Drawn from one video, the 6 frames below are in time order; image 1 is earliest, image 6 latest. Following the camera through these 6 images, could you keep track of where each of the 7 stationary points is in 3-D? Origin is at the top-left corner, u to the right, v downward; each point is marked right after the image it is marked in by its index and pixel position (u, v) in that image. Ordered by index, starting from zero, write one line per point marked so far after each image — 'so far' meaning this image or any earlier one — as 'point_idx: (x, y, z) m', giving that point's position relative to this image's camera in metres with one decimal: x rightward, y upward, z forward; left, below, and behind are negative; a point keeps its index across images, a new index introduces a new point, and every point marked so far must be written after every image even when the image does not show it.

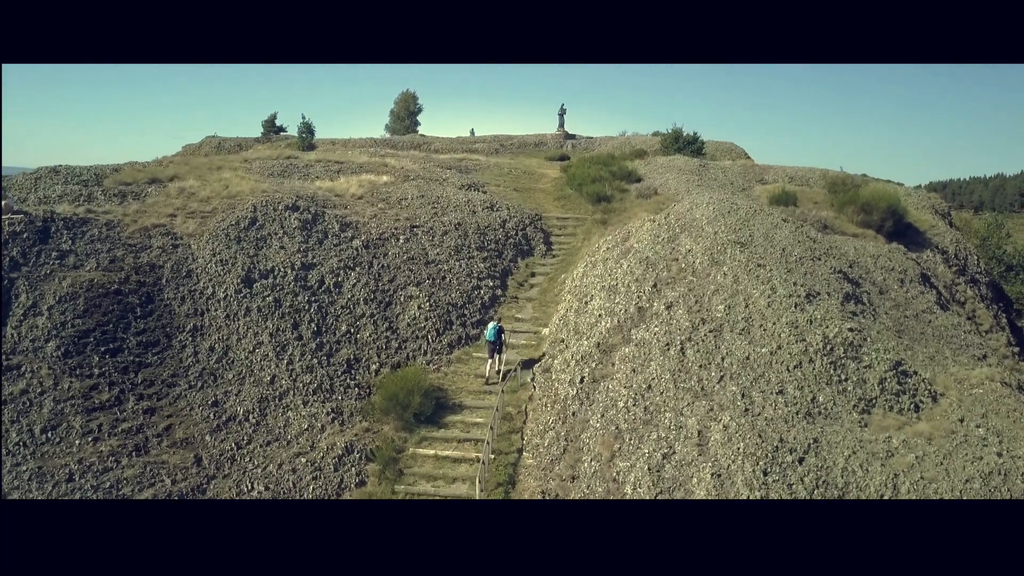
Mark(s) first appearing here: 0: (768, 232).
0: (+6.8, +1.4, +17.6) m
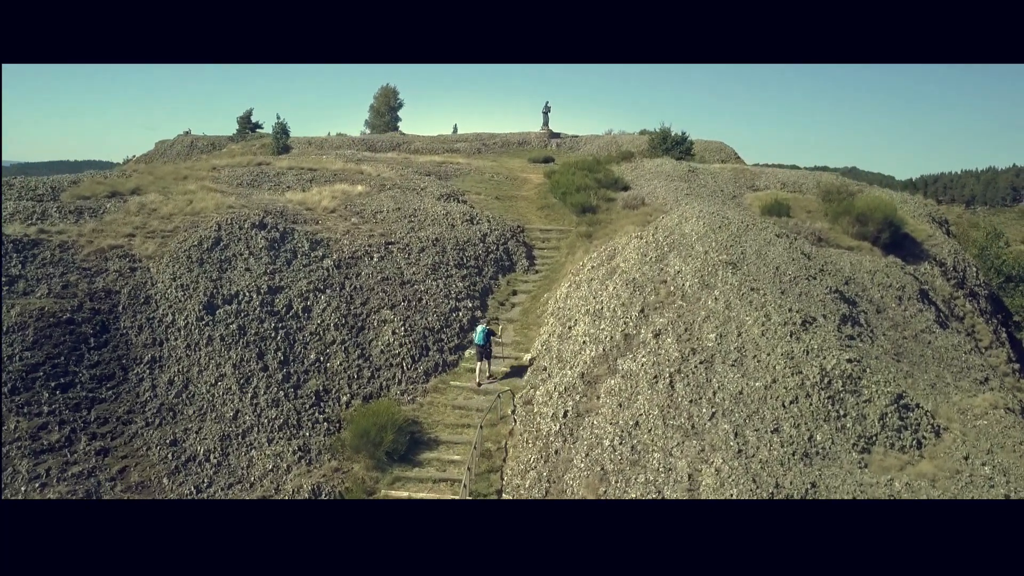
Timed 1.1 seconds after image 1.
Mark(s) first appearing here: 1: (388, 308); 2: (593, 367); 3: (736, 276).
0: (+6.3, +0.9, +16.7) m
1: (-3.0, -0.5, +16.3) m
2: (+1.7, -1.7, +14.1) m
3: (+5.1, +0.2, +15.1) m
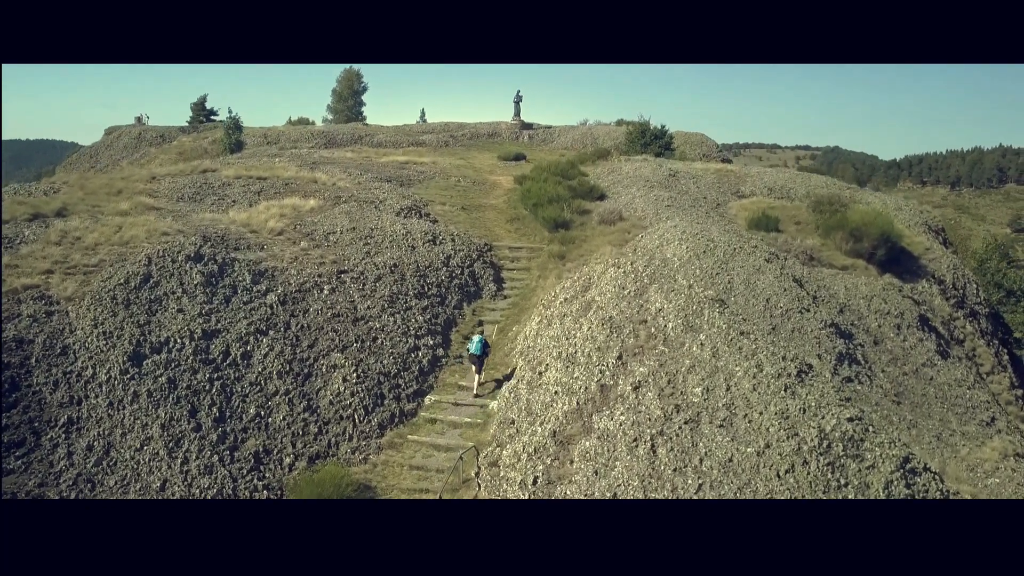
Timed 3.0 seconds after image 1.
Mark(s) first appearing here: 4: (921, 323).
0: (+5.4, +0.2, +15.2) m
1: (-3.8, -1.4, +14.6) m
2: (+1.0, -2.6, +12.6) m
3: (+4.4, -0.6, +13.7) m
4: (+10.0, -0.9, +16.3) m
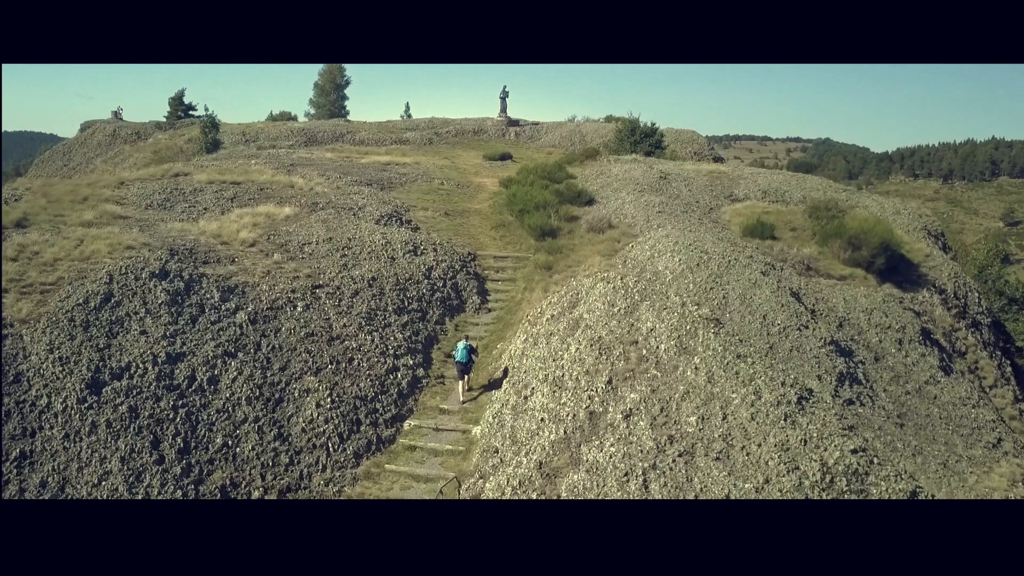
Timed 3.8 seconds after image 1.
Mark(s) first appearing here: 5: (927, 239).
0: (+5.1, -0.1, +14.5) m
1: (-4.1, -1.8, +13.8) m
2: (+0.7, -3.0, +11.9) m
3: (+4.1, -1.0, +12.9) m
4: (+9.7, -1.1, +15.6) m
5: (+12.0, +1.4, +19.1) m
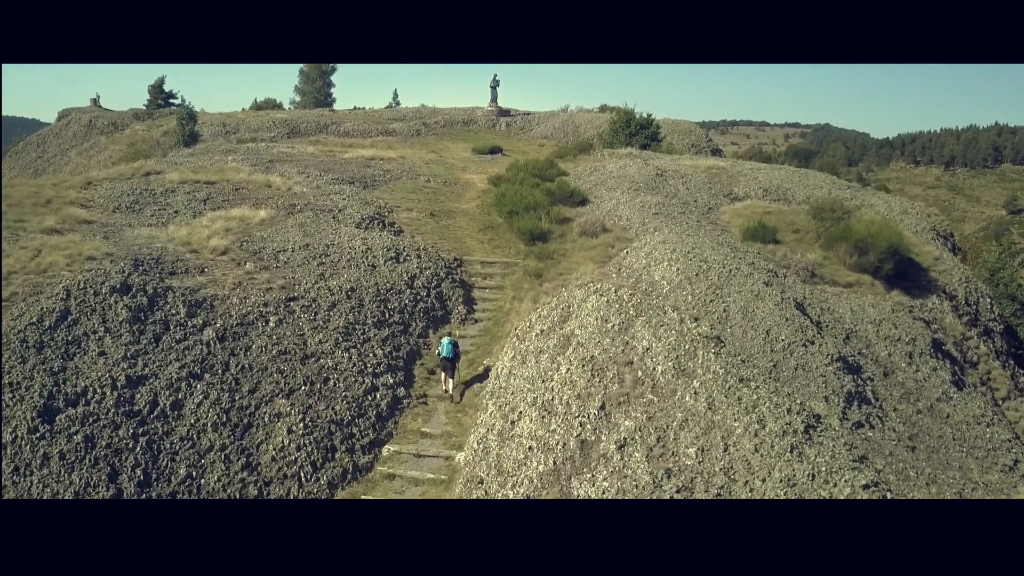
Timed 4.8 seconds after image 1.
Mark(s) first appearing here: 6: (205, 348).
0: (+4.8, -0.4, +13.6) m
1: (-4.4, -2.1, +12.9) m
2: (+0.5, -3.4, +11.0) m
3: (+3.8, -1.3, +12.0) m
4: (+9.4, -1.3, +14.8) m
5: (+11.7, +1.3, +18.2) m
6: (-6.1, -1.2, +13.2) m
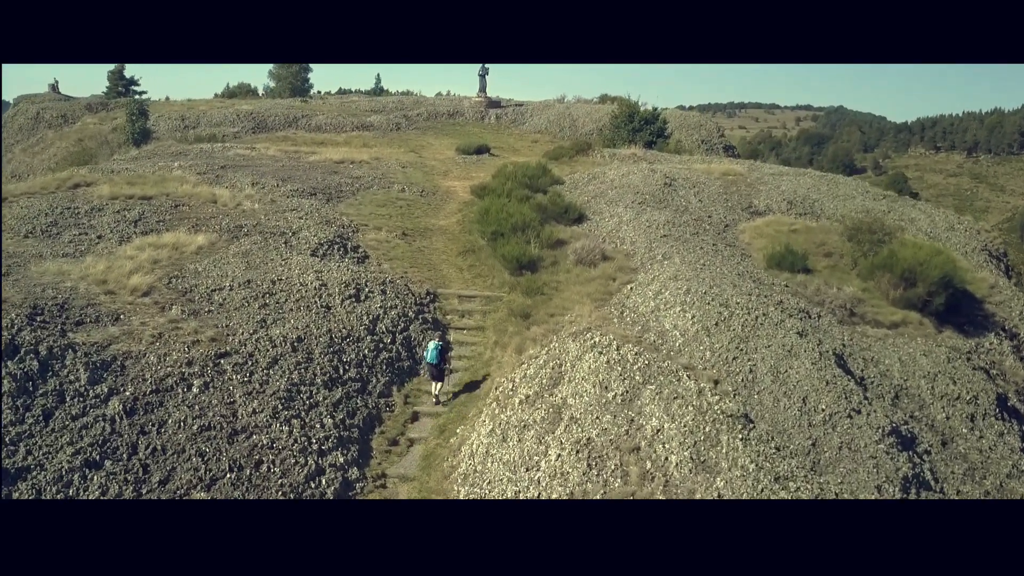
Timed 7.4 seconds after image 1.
0: (+4.5, -1.3, +11.1) m
1: (-4.8, -3.1, +10.4) m
2: (+0.1, -4.4, +8.6) m
3: (+3.4, -2.2, +9.6) m
4: (+9.0, -2.2, +12.3) m
5: (+11.3, +0.6, +15.6) m
6: (-6.5, -2.2, +10.7) m
